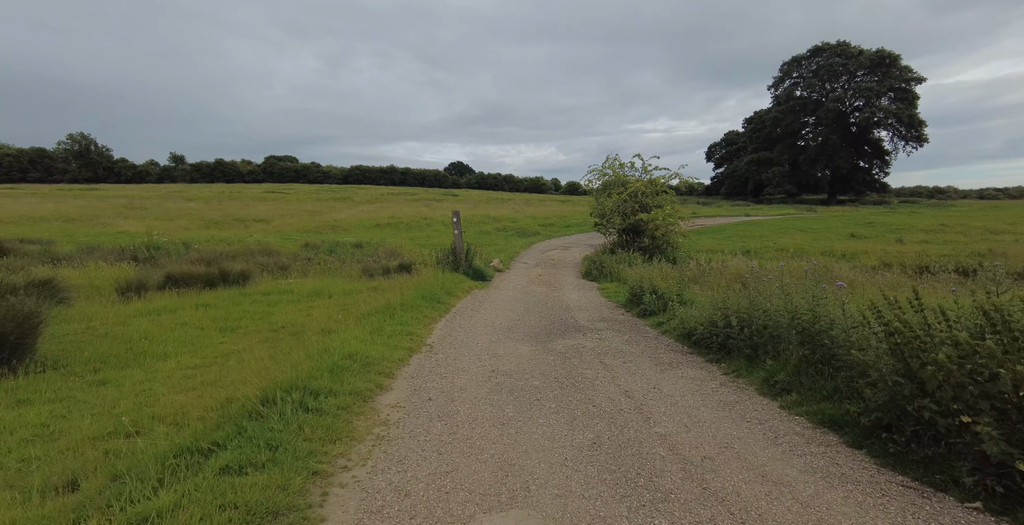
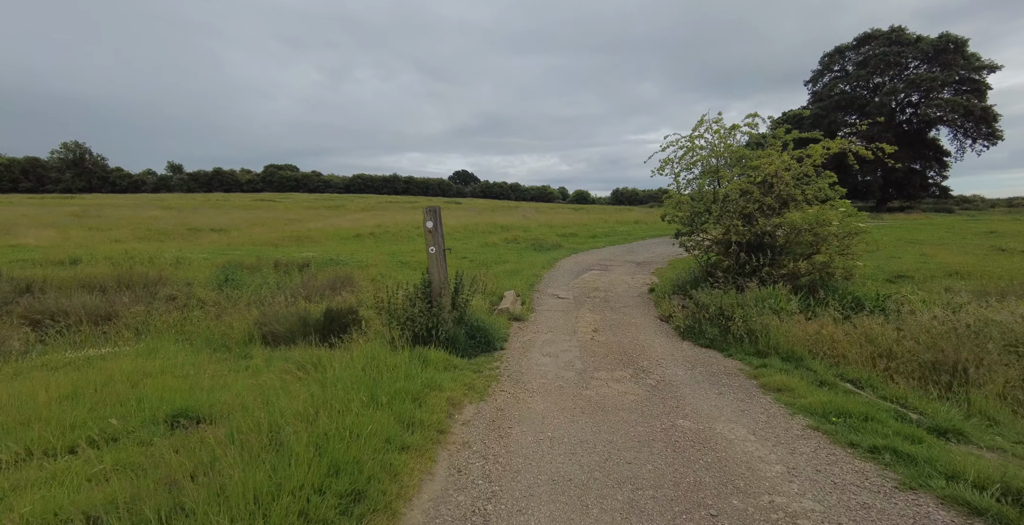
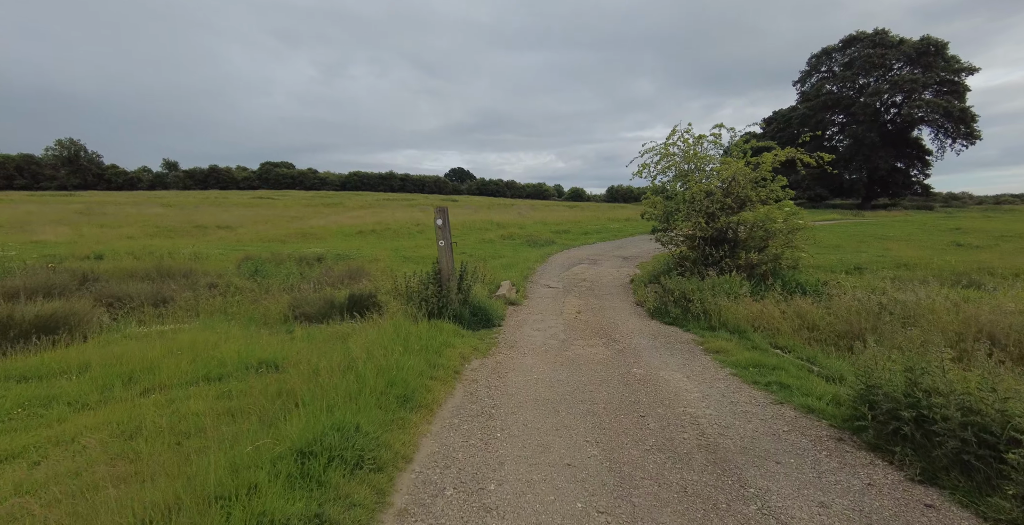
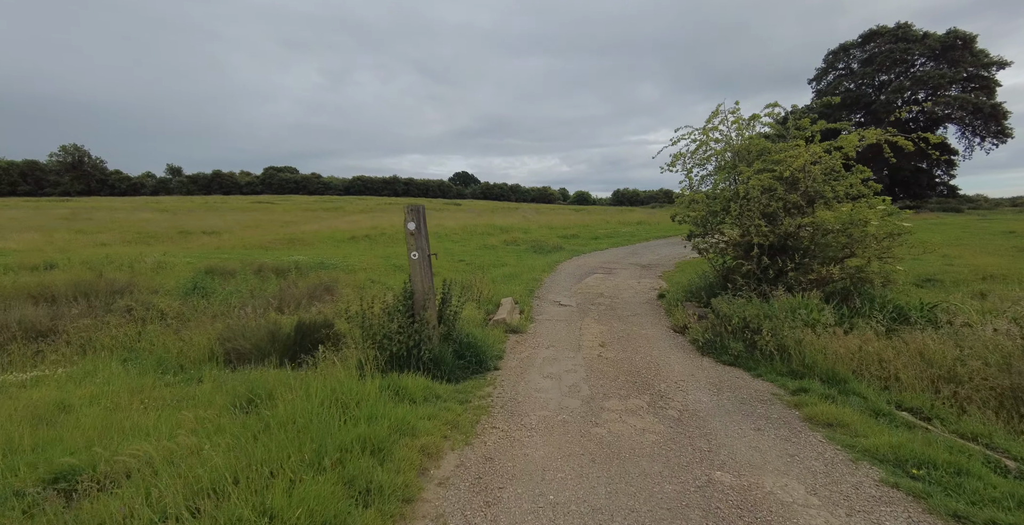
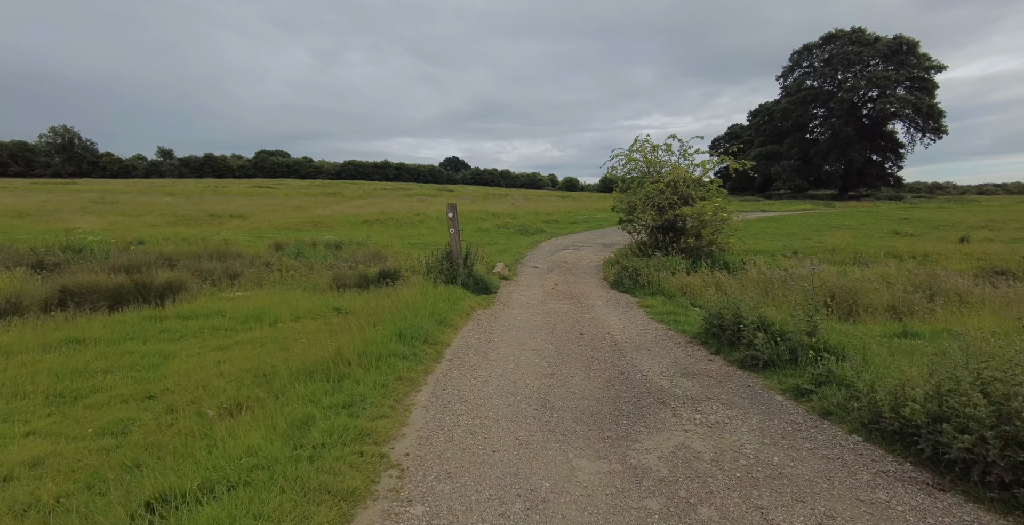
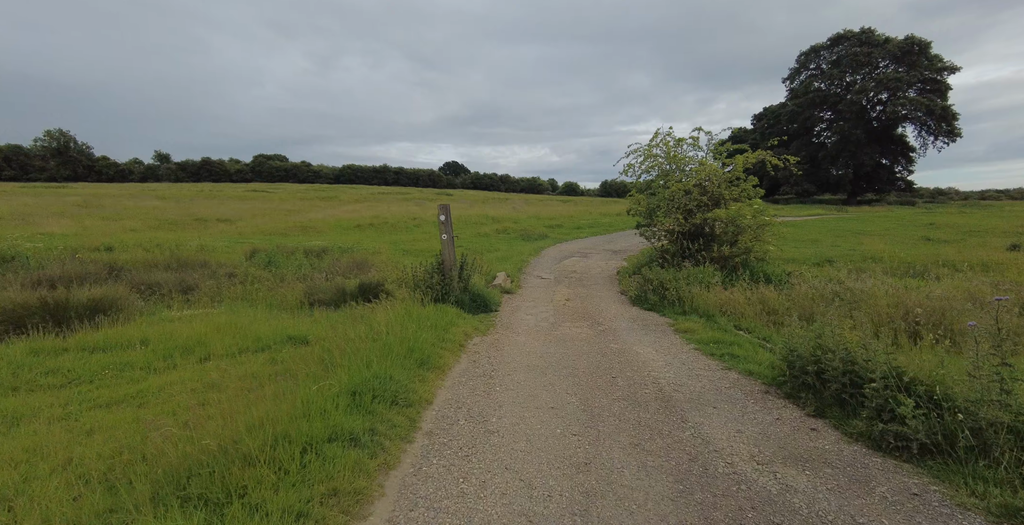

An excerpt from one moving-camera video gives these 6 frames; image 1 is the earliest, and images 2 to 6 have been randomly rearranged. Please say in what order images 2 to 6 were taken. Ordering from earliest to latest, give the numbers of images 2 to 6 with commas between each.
5, 6, 3, 2, 4
